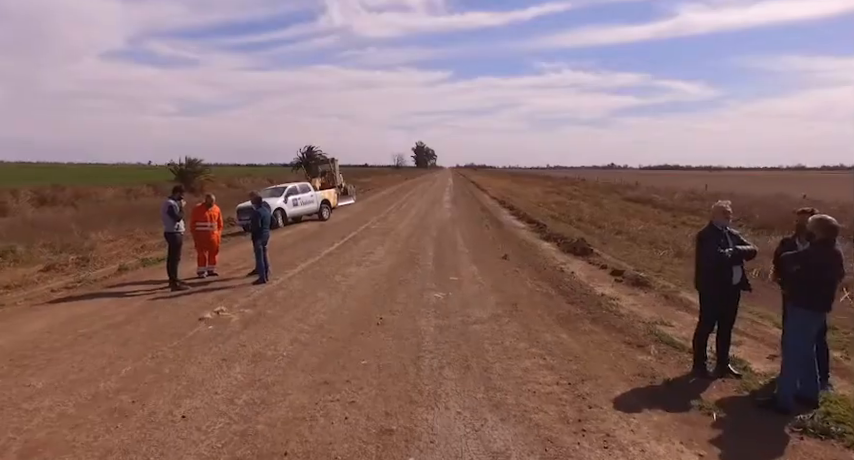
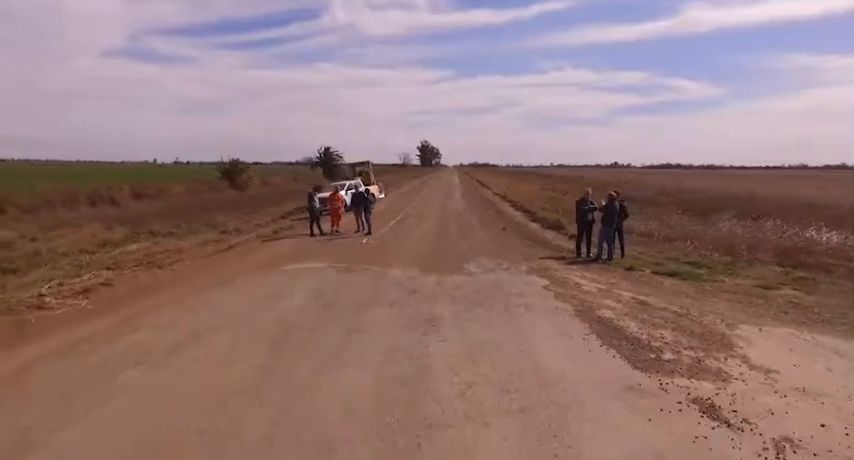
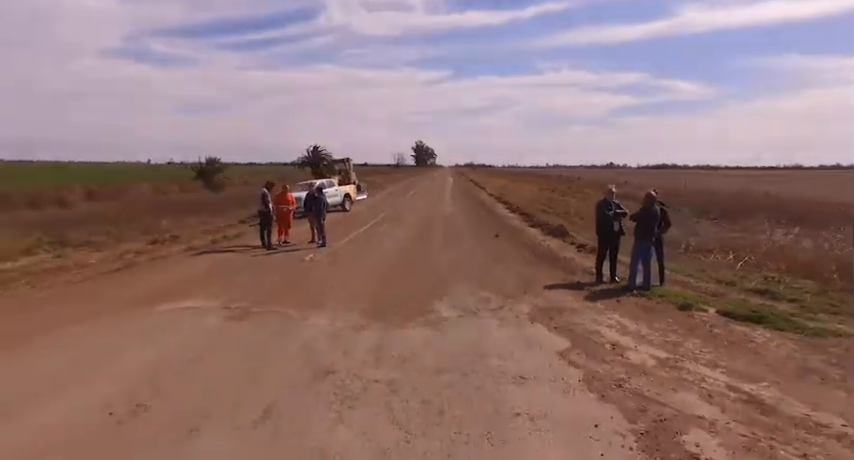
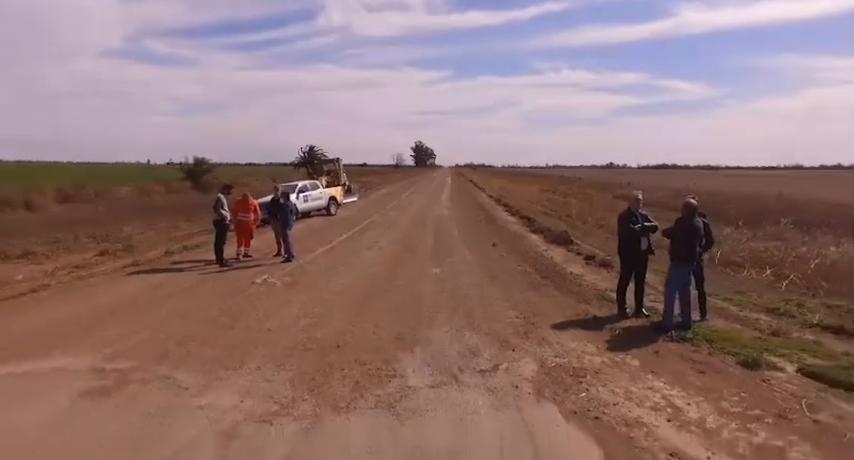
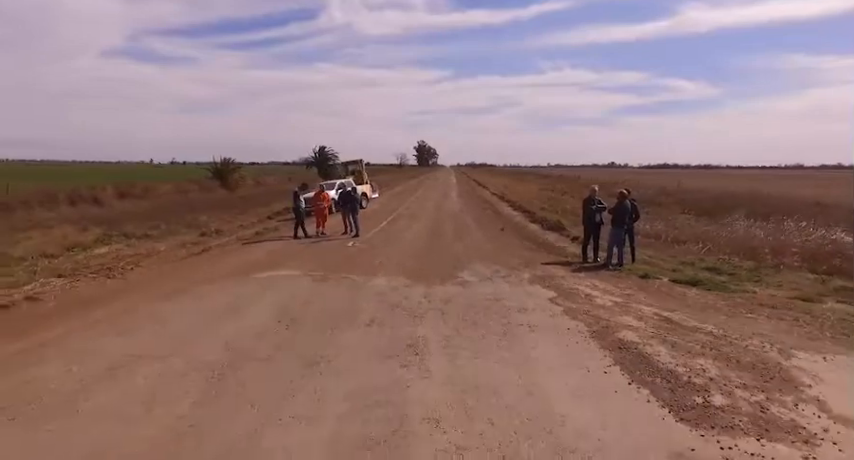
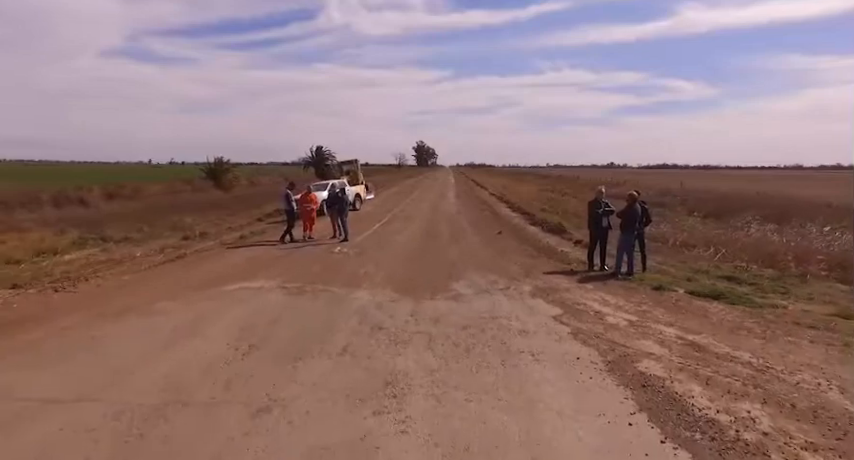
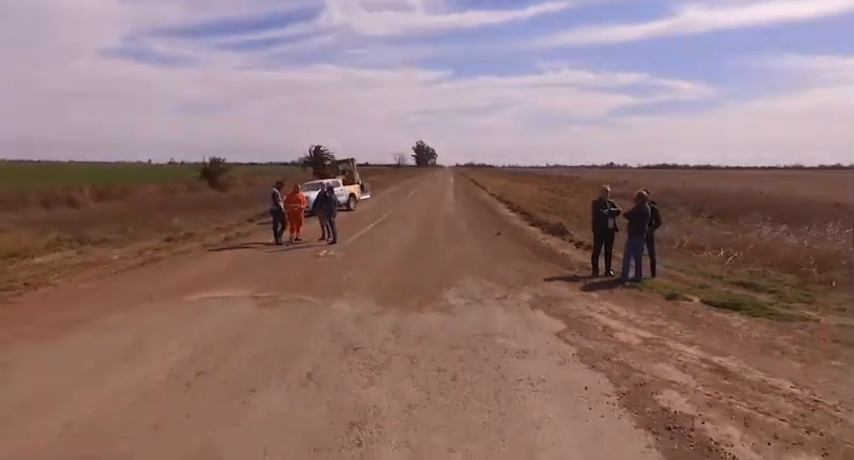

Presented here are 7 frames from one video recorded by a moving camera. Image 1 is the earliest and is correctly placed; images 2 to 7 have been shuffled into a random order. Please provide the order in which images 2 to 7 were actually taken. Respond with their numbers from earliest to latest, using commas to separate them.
4, 3, 7, 6, 5, 2
